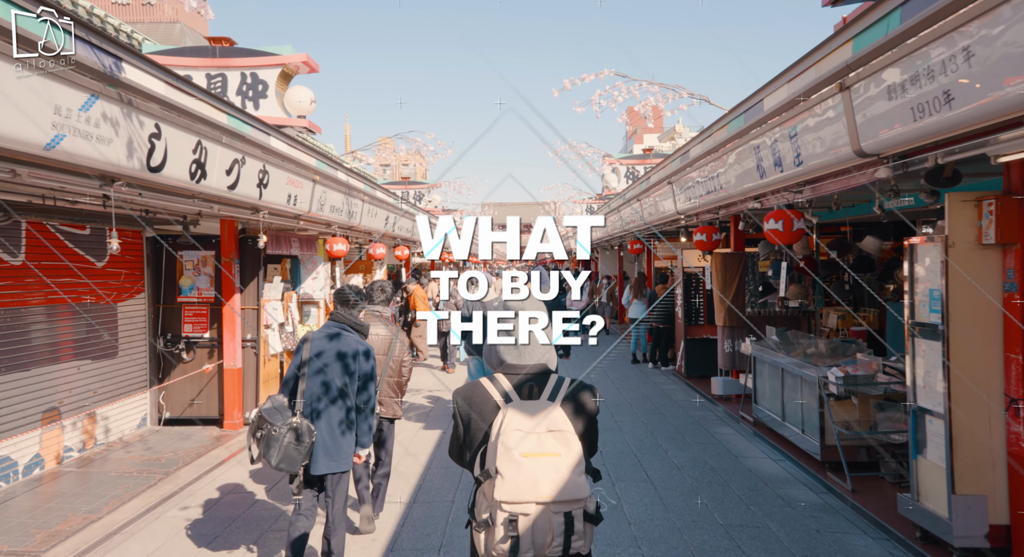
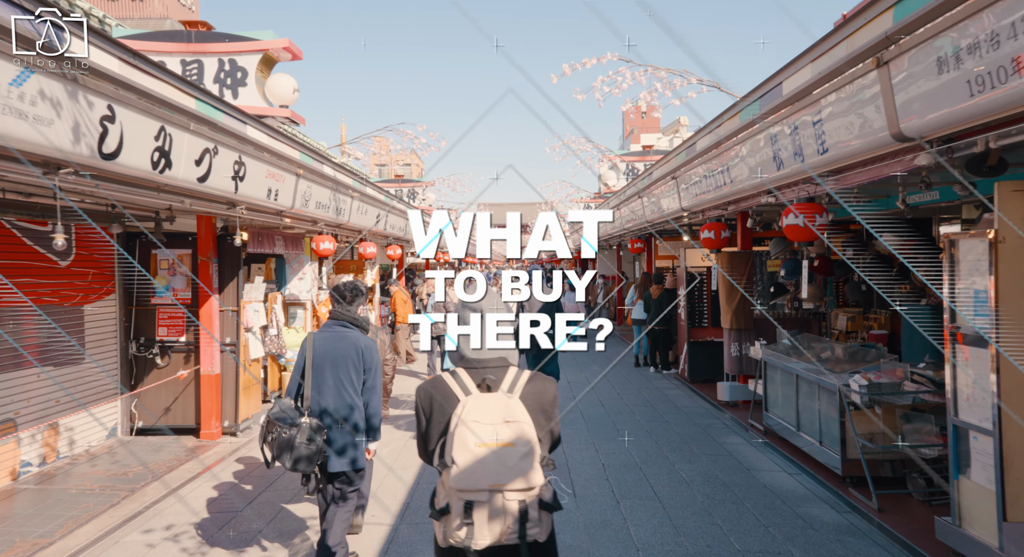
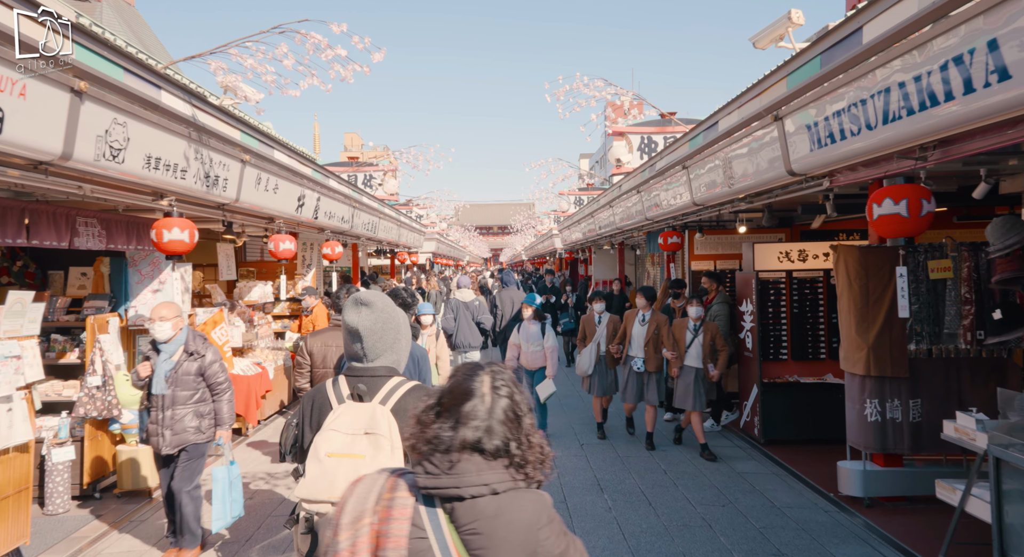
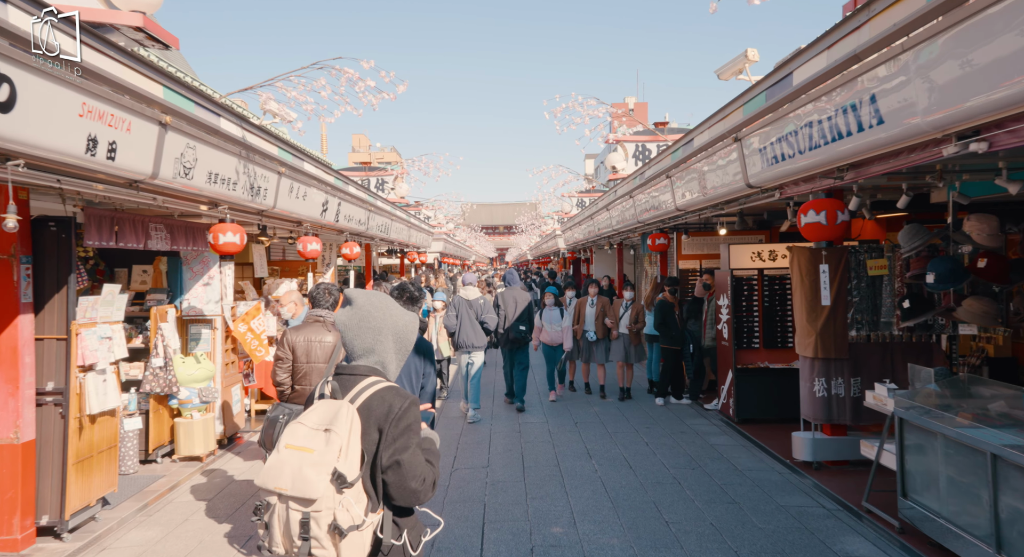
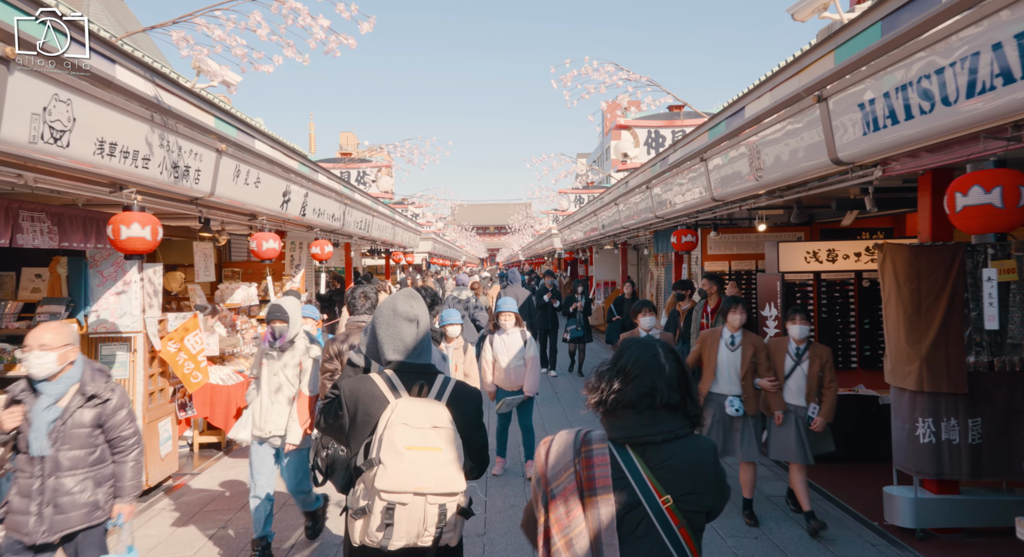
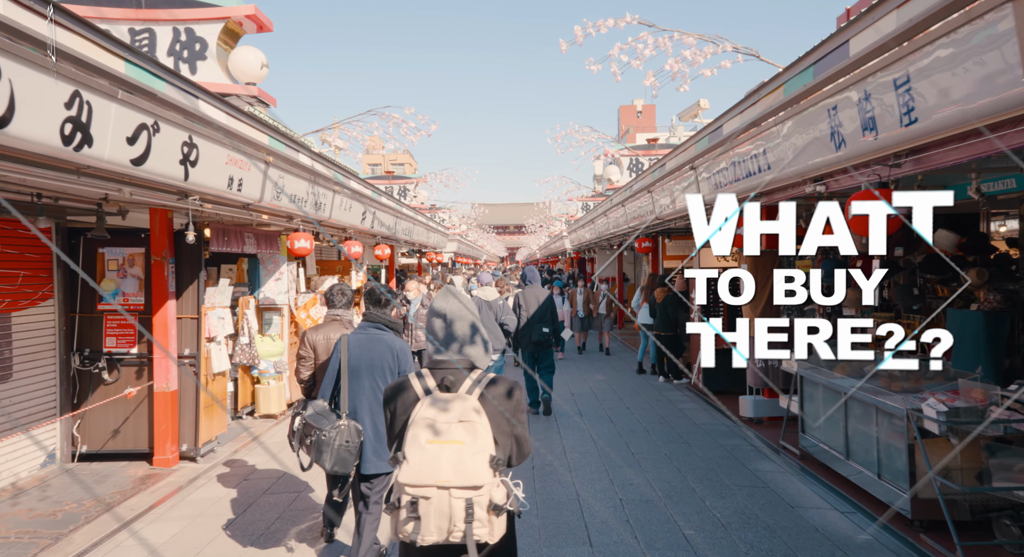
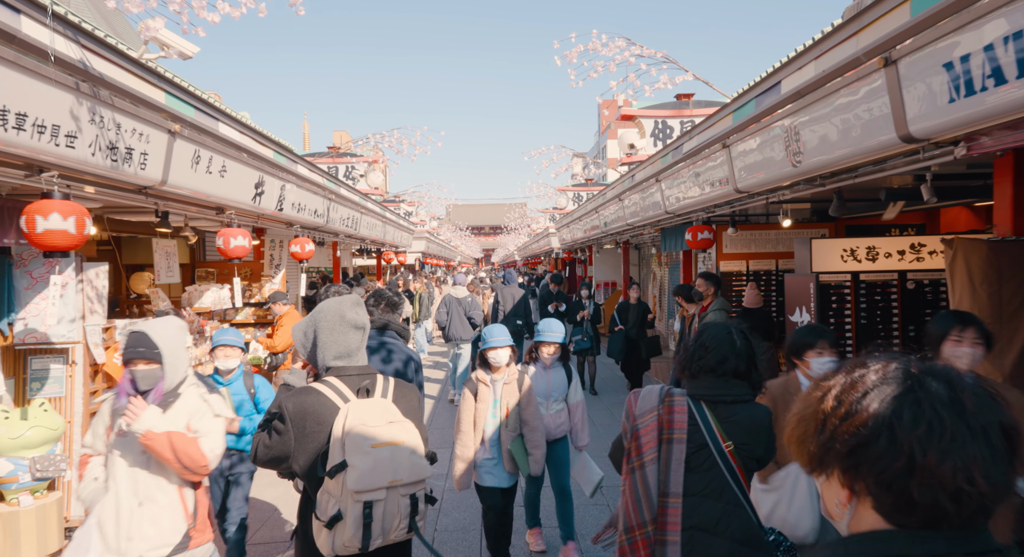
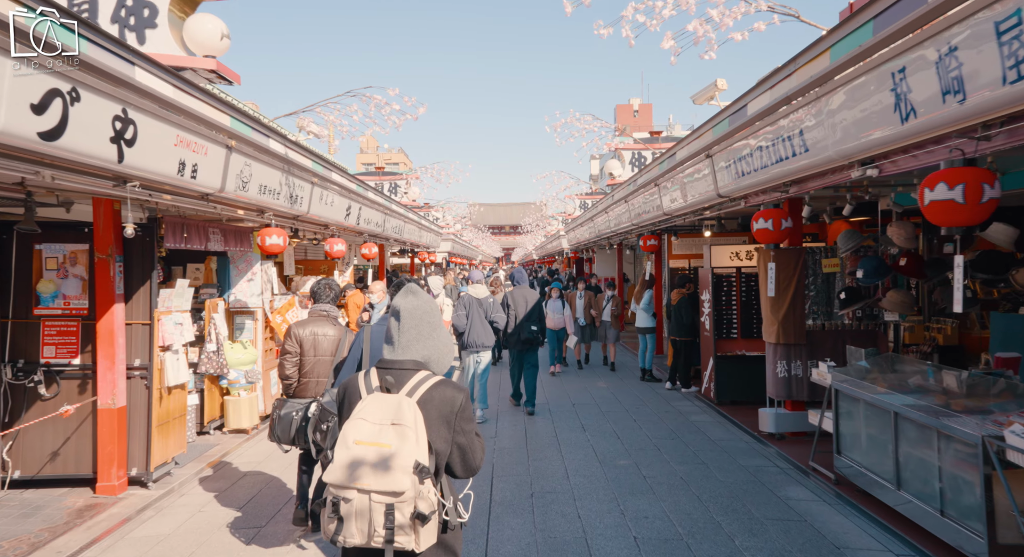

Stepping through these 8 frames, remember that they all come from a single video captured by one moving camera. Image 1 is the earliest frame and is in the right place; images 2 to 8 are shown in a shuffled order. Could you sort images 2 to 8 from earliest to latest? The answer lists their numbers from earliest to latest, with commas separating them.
2, 6, 8, 4, 3, 5, 7
